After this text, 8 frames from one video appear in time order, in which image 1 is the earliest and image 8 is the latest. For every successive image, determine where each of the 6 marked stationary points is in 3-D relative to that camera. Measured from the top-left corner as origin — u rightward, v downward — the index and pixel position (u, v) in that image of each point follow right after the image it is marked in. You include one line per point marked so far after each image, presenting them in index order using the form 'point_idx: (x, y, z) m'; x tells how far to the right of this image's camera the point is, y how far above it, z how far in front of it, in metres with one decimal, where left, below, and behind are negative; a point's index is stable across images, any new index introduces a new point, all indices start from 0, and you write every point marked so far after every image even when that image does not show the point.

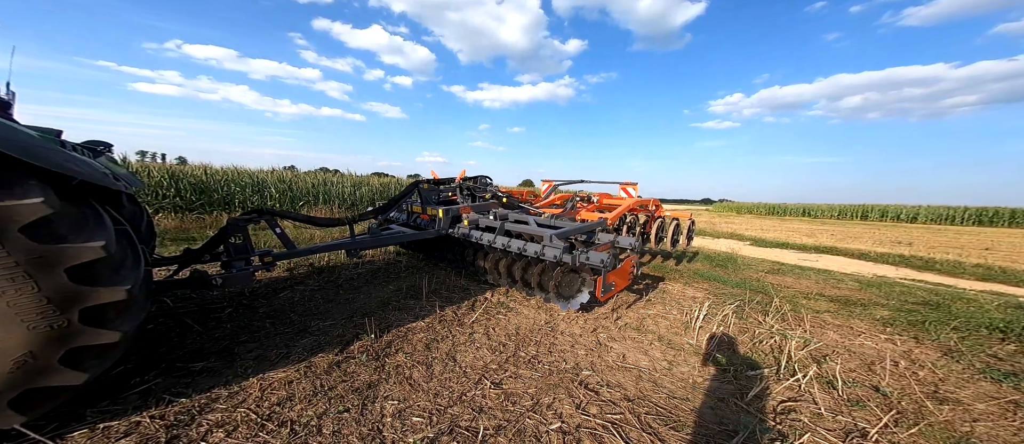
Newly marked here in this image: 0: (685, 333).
0: (+1.7, -1.1, +3.4) m
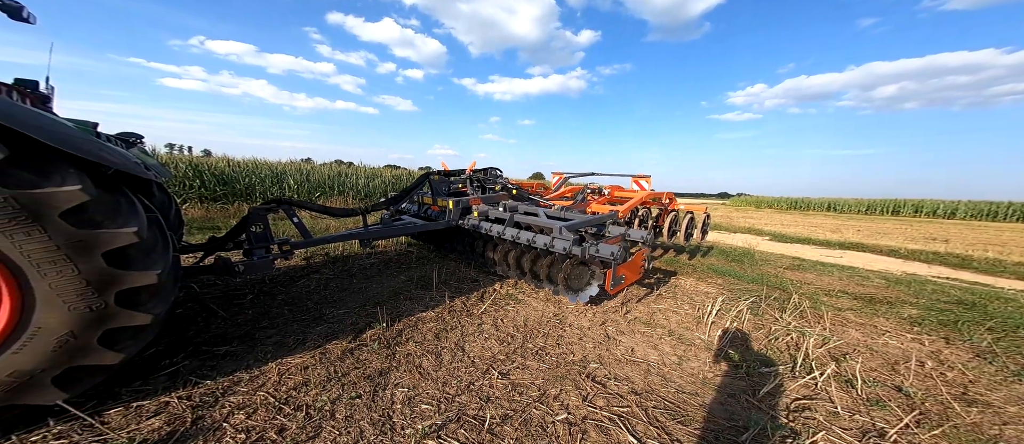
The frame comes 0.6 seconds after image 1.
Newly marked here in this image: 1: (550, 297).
0: (+1.8, -1.0, +3.3) m
1: (+0.5, -0.9, +4.1) m
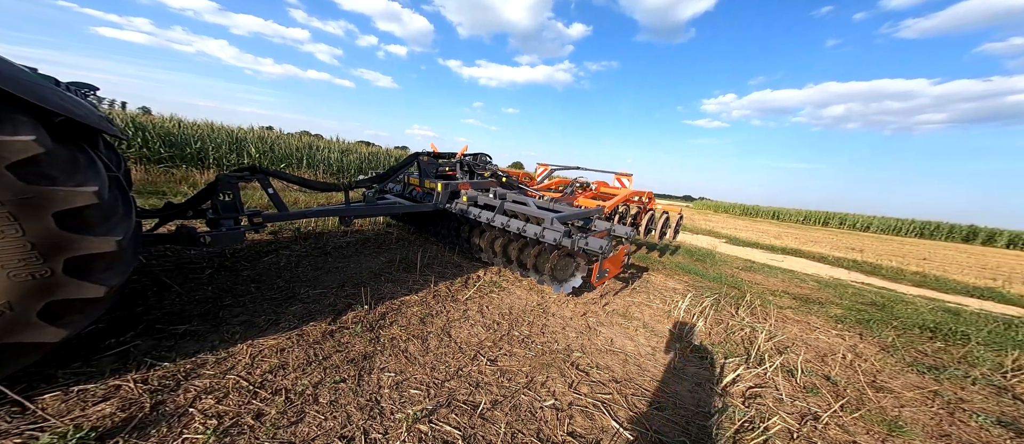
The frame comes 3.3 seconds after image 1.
0: (+1.7, -1.1, +3.7) m
1: (+0.2, -0.8, +4.3) m
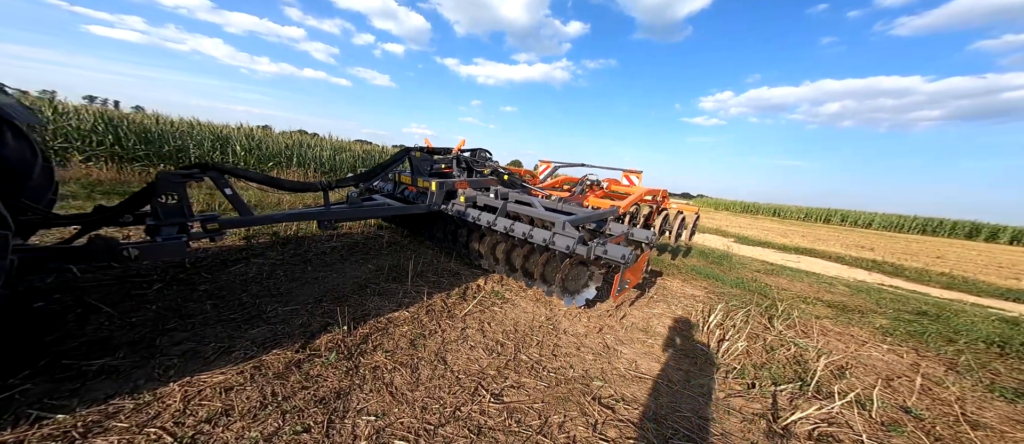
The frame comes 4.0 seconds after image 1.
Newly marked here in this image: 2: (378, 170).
0: (+1.7, -1.1, +3.2) m
1: (+0.3, -0.9, +3.8) m
2: (-1.6, +0.6, +4.0) m
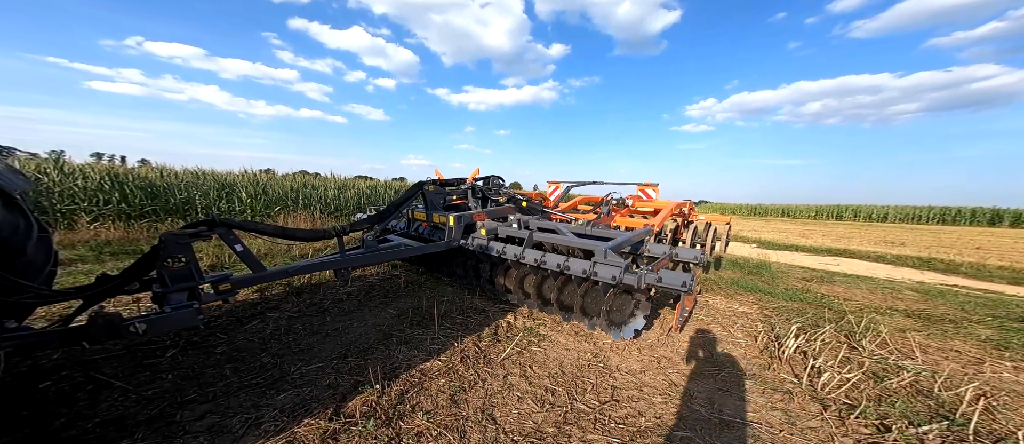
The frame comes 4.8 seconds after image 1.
0: (+2.1, -1.2, +2.8) m
1: (+0.7, -1.1, +3.5) m
2: (-1.3, +0.1, +3.8) m
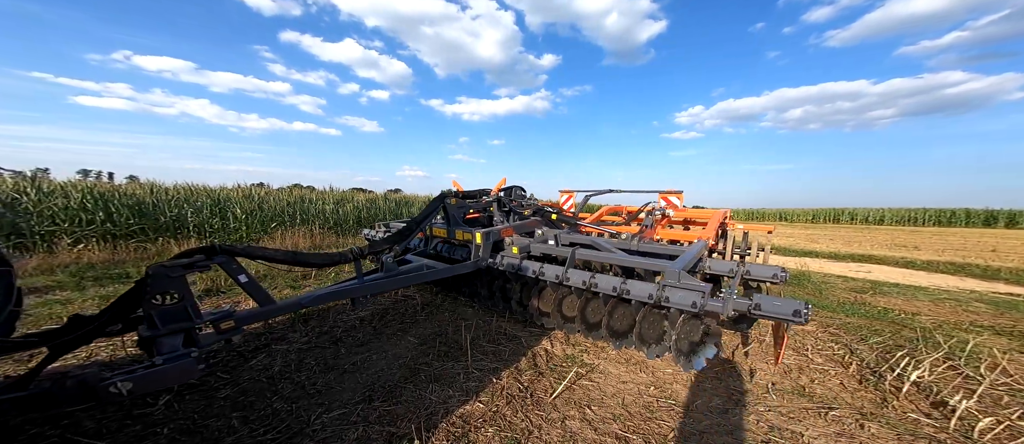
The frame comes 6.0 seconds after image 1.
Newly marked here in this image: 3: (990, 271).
0: (+2.5, -1.3, +2.4) m
1: (+1.1, -1.2, +3.0) m
2: (-1.0, 0.0, +3.3) m
3: (+10.2, -1.0, +7.1) m
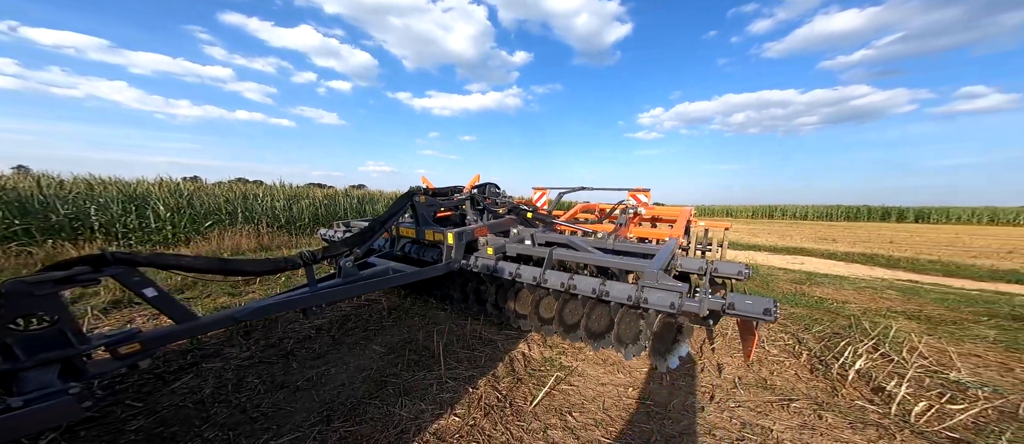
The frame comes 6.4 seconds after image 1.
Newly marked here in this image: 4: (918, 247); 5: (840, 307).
0: (+2.4, -1.3, +2.5) m
1: (+0.8, -1.2, +3.0) m
2: (-1.2, 0.0, +3.1) m
3: (+9.5, -0.9, +8.0) m
4: (+14.0, -0.8, +11.2) m
5: (+4.1, -1.0, +4.1) m
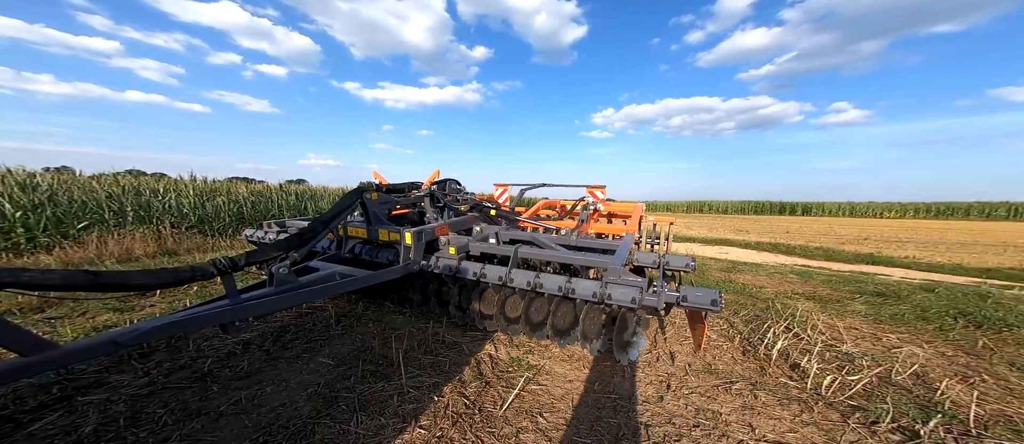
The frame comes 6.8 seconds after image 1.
0: (+2.1, -1.2, +2.7) m
1: (+0.6, -1.2, +3.0) m
2: (-1.5, 0.0, +2.8) m
3: (+8.5, -0.8, +9.1) m
4: (+12.6, -0.6, +12.7) m
5: (+3.6, -1.0, +4.5) m
